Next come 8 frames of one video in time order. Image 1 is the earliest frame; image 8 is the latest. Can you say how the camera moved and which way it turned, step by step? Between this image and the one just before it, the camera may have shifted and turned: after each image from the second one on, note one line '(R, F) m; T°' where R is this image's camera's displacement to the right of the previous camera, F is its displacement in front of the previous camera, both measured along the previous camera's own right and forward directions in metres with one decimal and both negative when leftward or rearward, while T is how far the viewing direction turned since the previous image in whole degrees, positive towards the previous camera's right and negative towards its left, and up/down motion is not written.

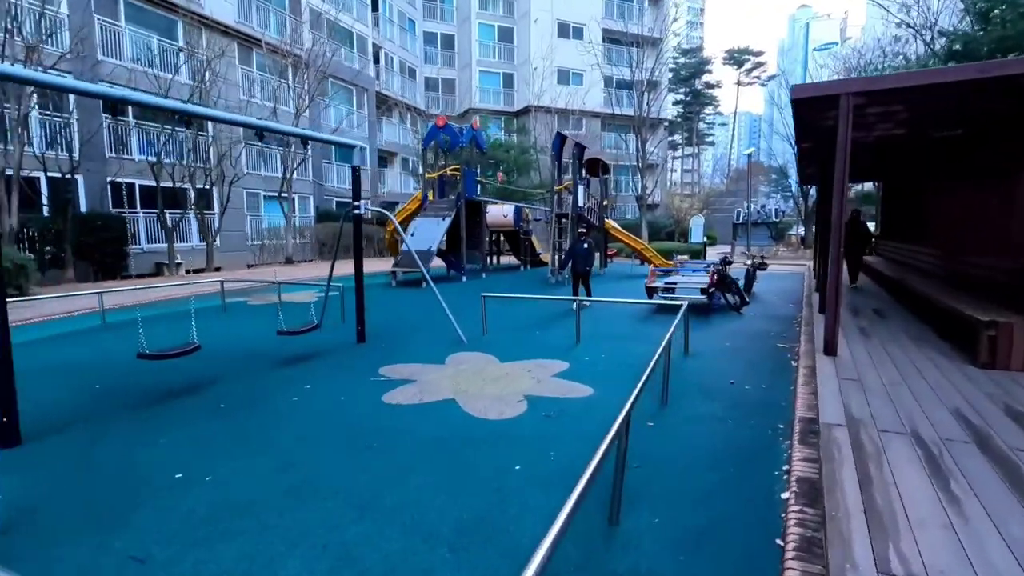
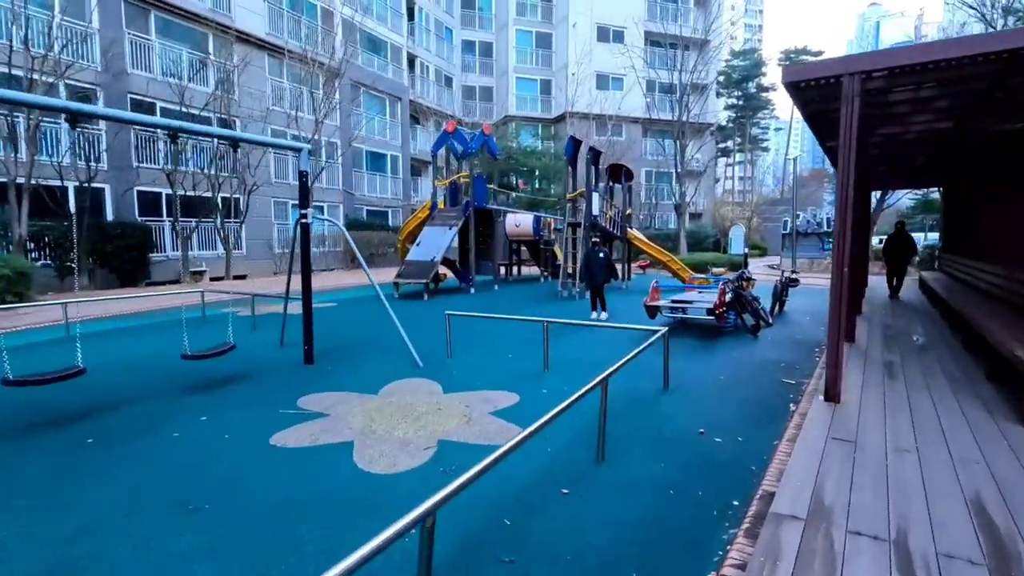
(+1.0, +0.8) m; -6°
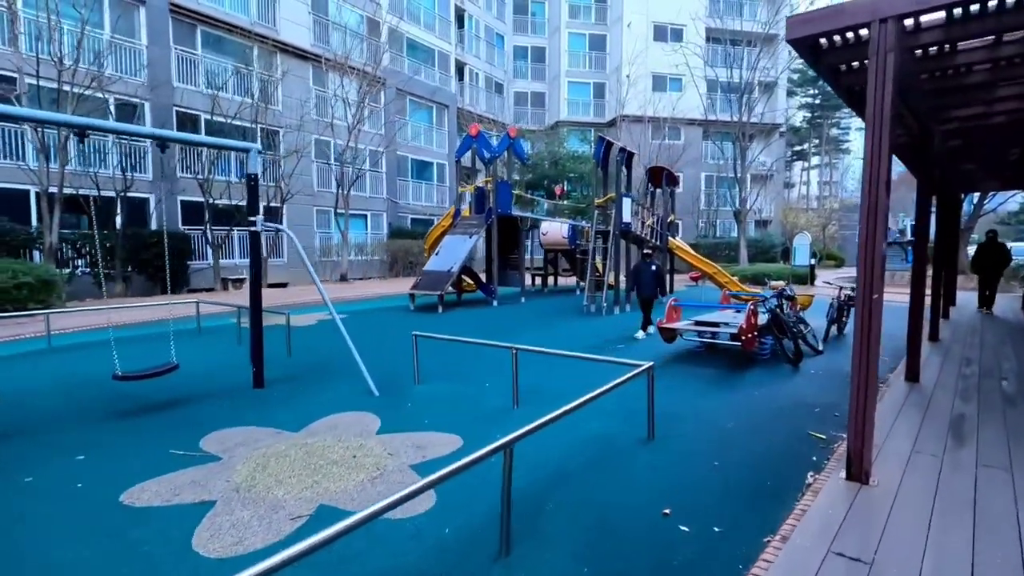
(+0.9, +1.0) m; -7°
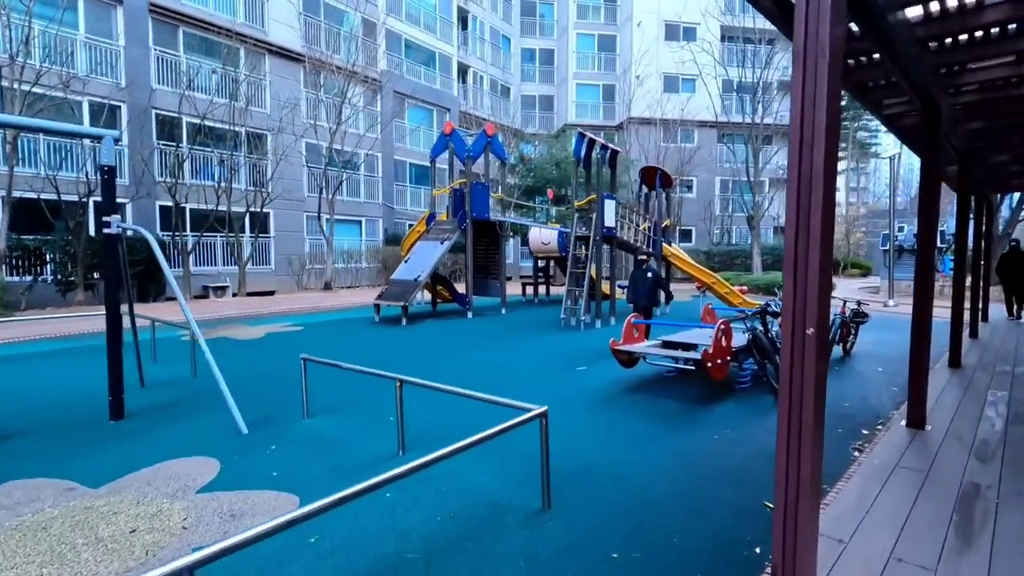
(+1.0, +1.0) m; -3°
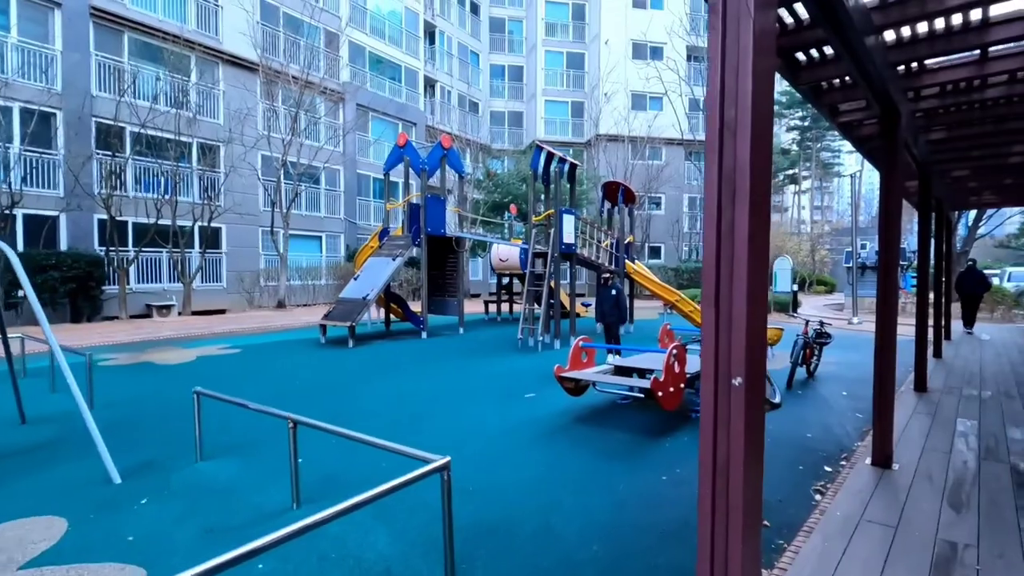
(+0.4, +0.5) m; +3°
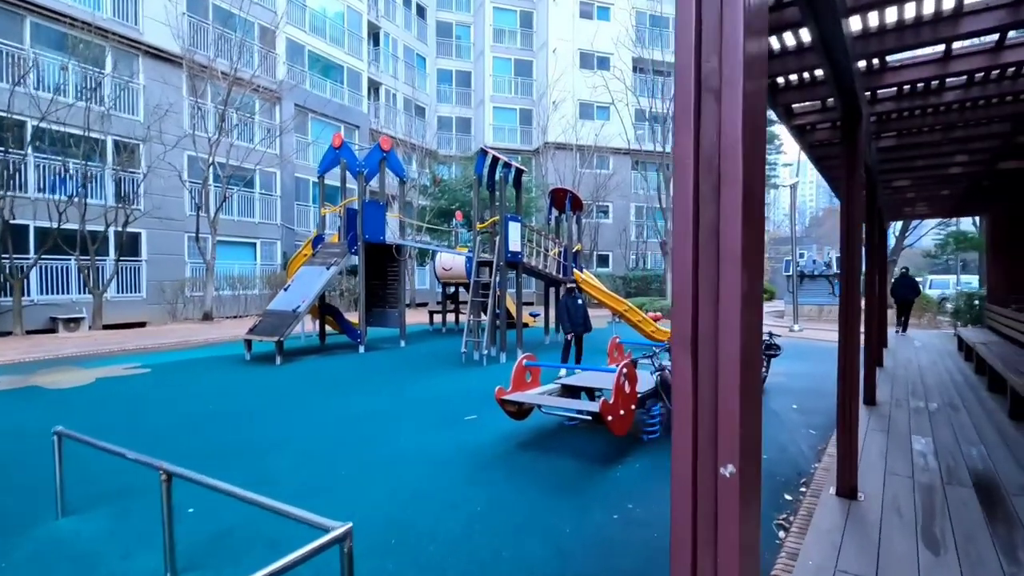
(+0.1, +0.5) m; +5°
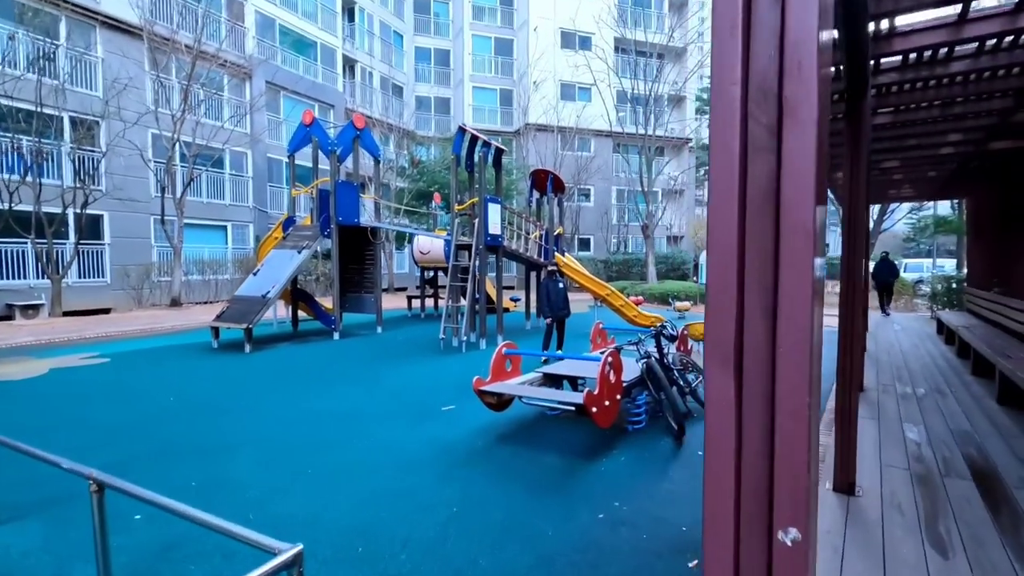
(0.0, +0.3) m; +2°
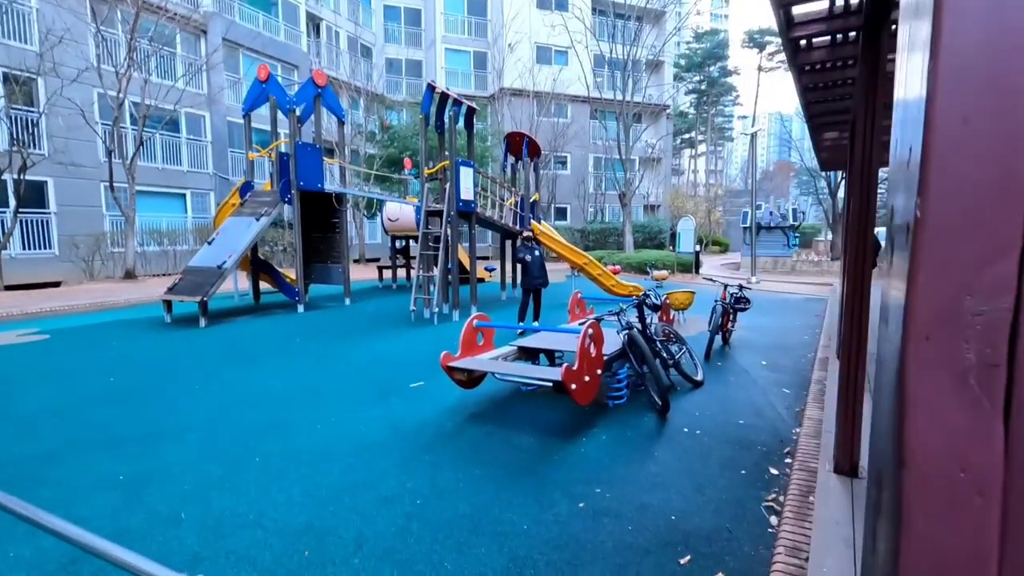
(0.0, +0.4) m; +2°
